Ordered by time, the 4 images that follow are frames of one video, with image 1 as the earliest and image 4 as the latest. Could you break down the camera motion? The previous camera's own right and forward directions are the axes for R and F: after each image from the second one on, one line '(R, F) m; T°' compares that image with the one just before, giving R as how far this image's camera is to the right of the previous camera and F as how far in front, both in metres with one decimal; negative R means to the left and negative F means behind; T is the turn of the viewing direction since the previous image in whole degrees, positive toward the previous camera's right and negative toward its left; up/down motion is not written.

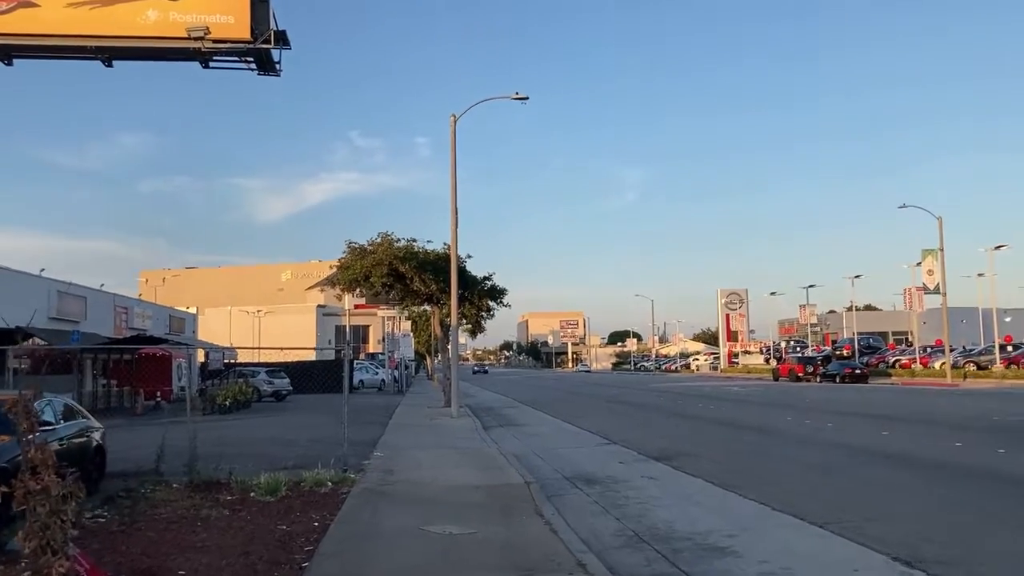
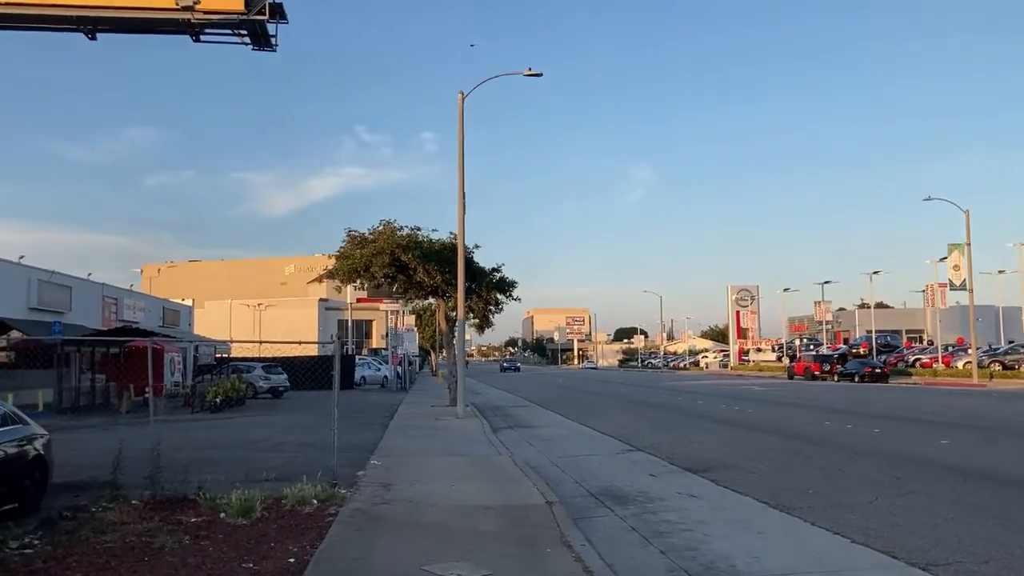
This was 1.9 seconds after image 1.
(-0.2, +2.0) m; 0°
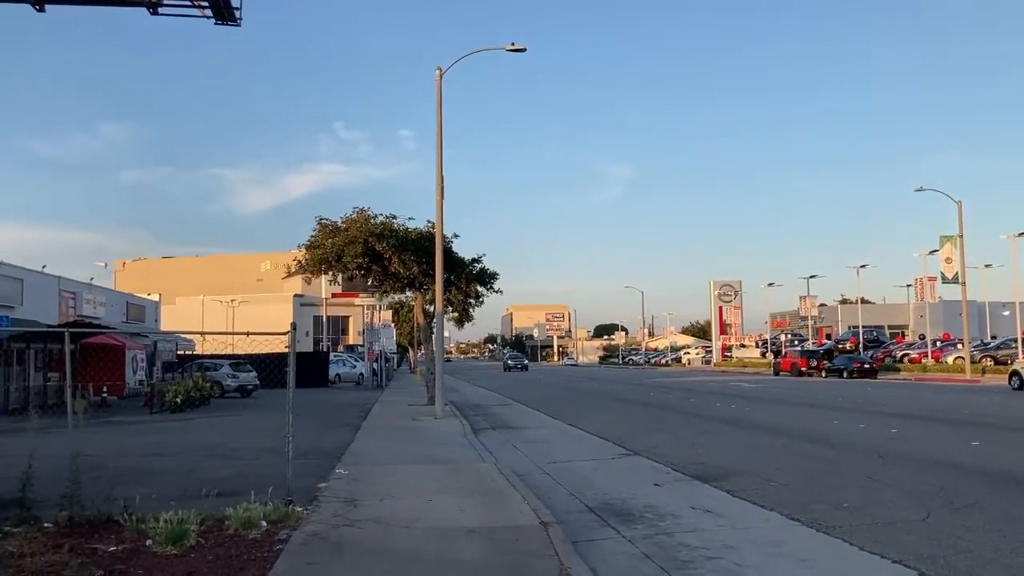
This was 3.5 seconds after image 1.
(-0.1, +1.7) m; +1°
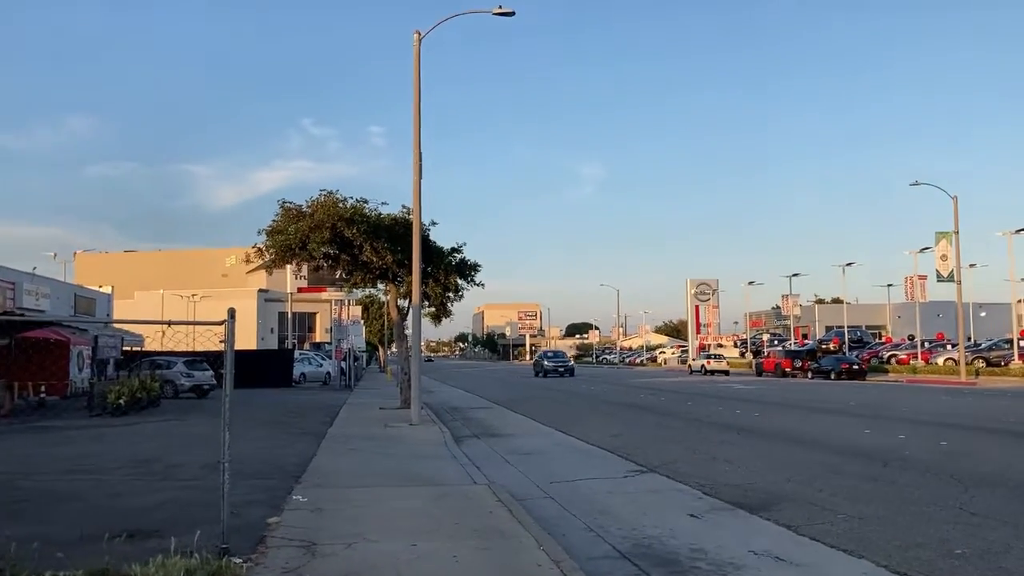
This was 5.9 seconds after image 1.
(-0.4, +2.5) m; +2°
